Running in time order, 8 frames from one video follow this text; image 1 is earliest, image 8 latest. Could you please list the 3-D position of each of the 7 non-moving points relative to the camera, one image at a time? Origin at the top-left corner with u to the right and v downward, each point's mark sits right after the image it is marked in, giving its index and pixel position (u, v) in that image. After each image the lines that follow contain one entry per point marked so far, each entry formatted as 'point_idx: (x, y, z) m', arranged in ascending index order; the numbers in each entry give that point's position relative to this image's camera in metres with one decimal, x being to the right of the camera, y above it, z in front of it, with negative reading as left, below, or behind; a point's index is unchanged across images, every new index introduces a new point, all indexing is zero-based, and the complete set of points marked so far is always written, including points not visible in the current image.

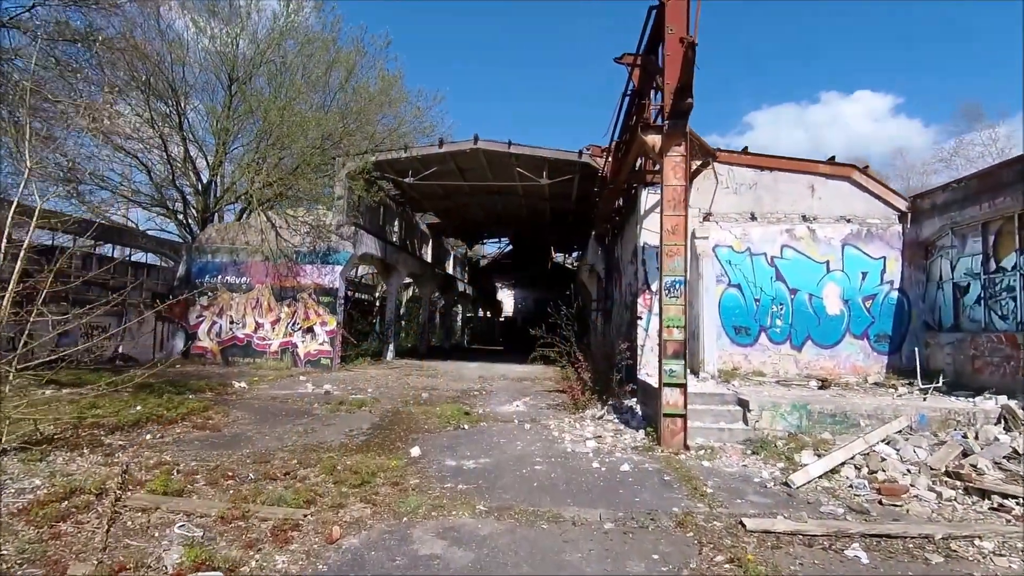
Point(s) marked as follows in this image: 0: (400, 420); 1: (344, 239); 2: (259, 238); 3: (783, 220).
0: (-1.9, -2.3, +9.2) m
1: (-5.4, +1.6, +16.8) m
2: (-8.2, +1.6, +16.9) m
3: (+5.1, +1.3, +9.8) m
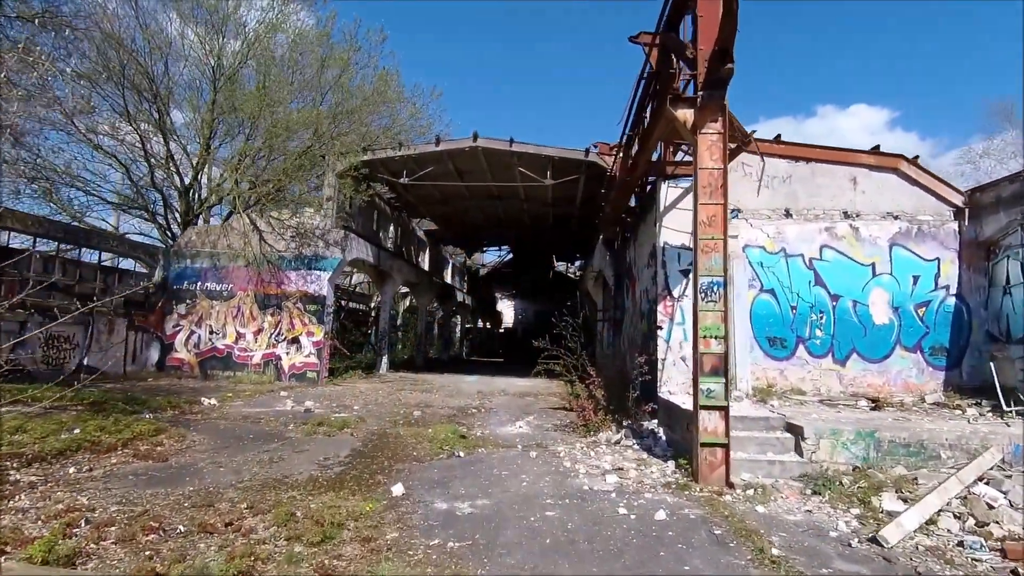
0: (-1.9, -2.4, +7.9) m
1: (-5.4, +1.3, +15.7) m
2: (-8.1, +1.4, +15.7) m
3: (+5.2, +1.2, +8.6) m
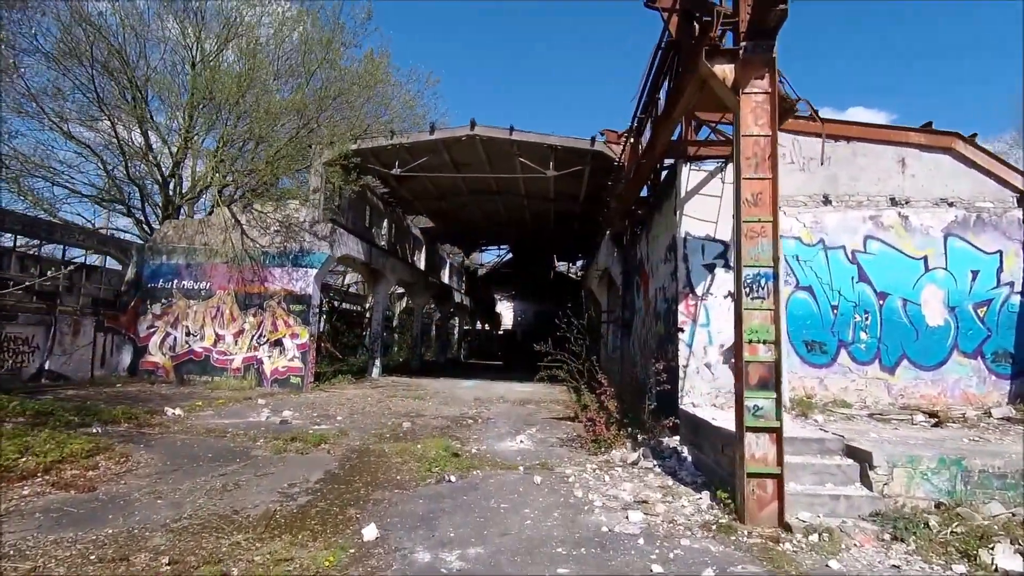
0: (-1.9, -2.3, +6.8) m
1: (-5.4, +1.4, +14.6) m
2: (-8.1, +1.4, +14.6) m
3: (+5.2, +1.2, +7.6) m
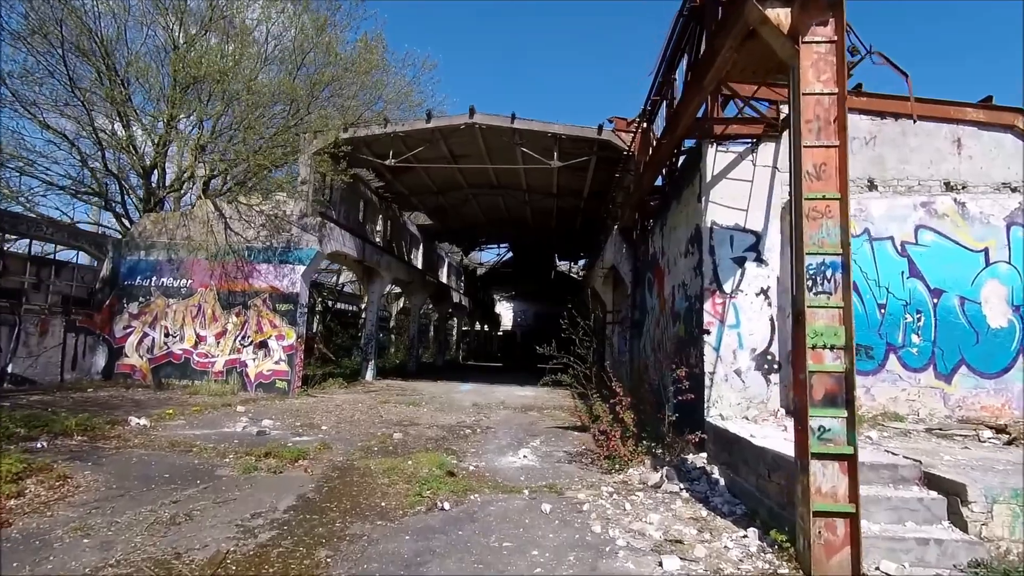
0: (-1.9, -2.3, +5.9) m
1: (-5.4, +1.4, +13.7) m
2: (-8.1, +1.5, +13.7) m
3: (+5.2, +1.2, +6.7) m
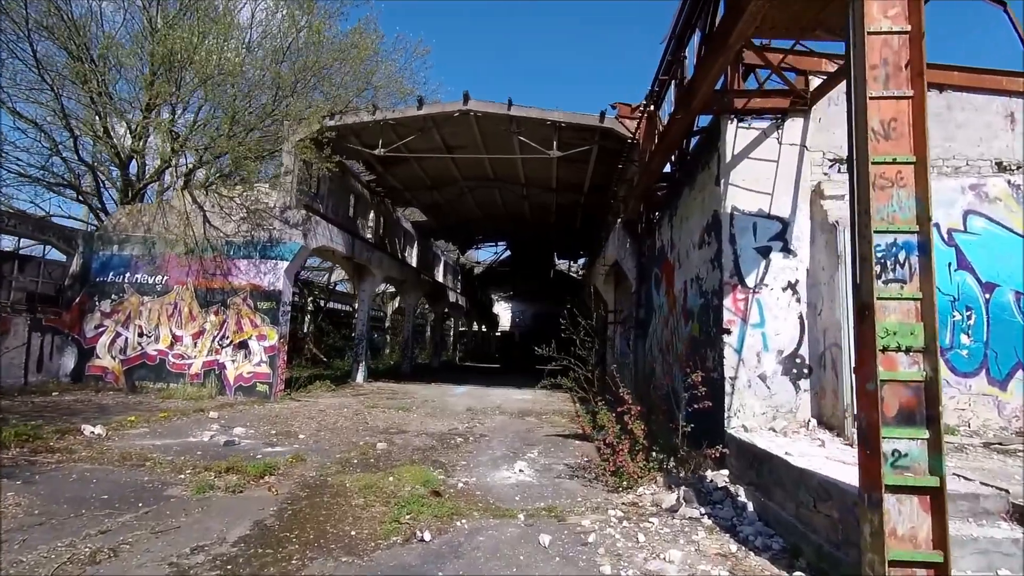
0: (-1.9, -2.2, +5.1) m
1: (-5.4, +1.5, +12.9) m
2: (-8.2, +1.6, +12.9) m
3: (+5.1, +1.3, +5.9) m
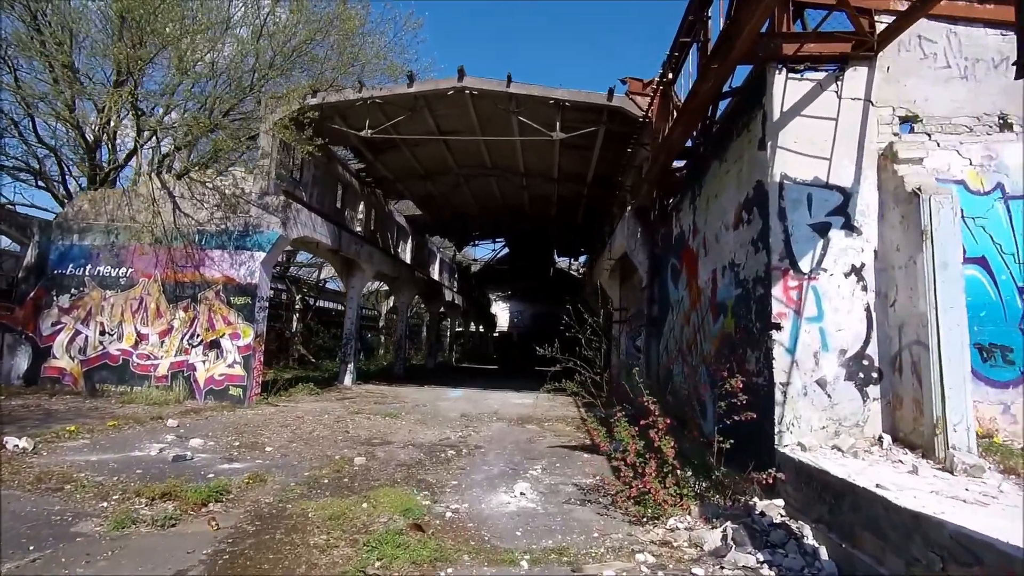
0: (-1.9, -2.0, +4.0) m
1: (-5.5, +1.6, +11.8) m
2: (-8.2, +1.7, +11.8) m
3: (+5.2, +1.4, +4.8) m
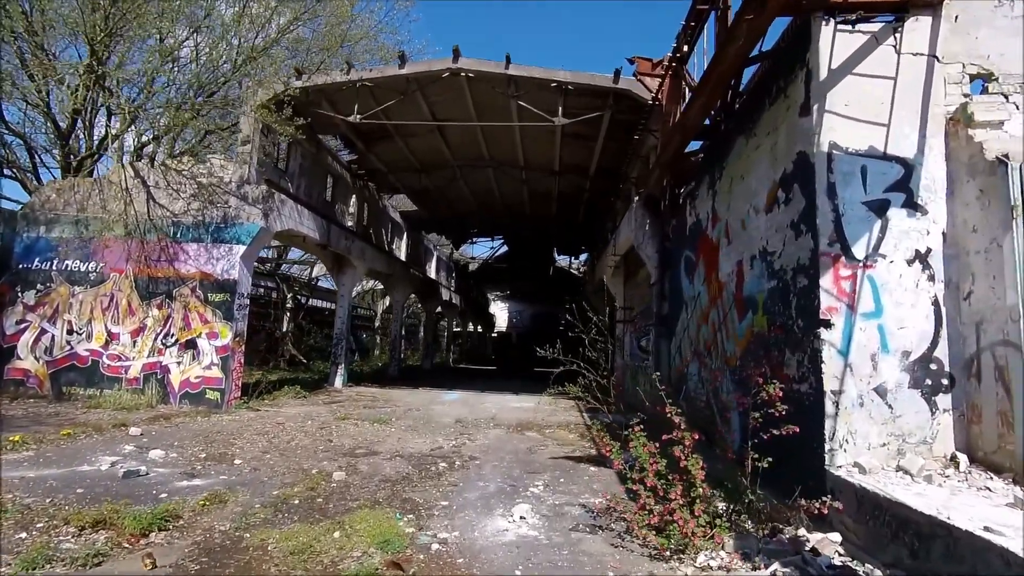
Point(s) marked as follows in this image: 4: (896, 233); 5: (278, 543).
0: (-1.9, -2.0, +3.2) m
1: (-5.5, +1.7, +11.0) m
2: (-8.2, +1.8, +11.0) m
3: (+5.1, +1.5, +4.0) m
4: (+3.0, +0.4, +4.1) m
5: (-1.9, -2.0, +4.2) m
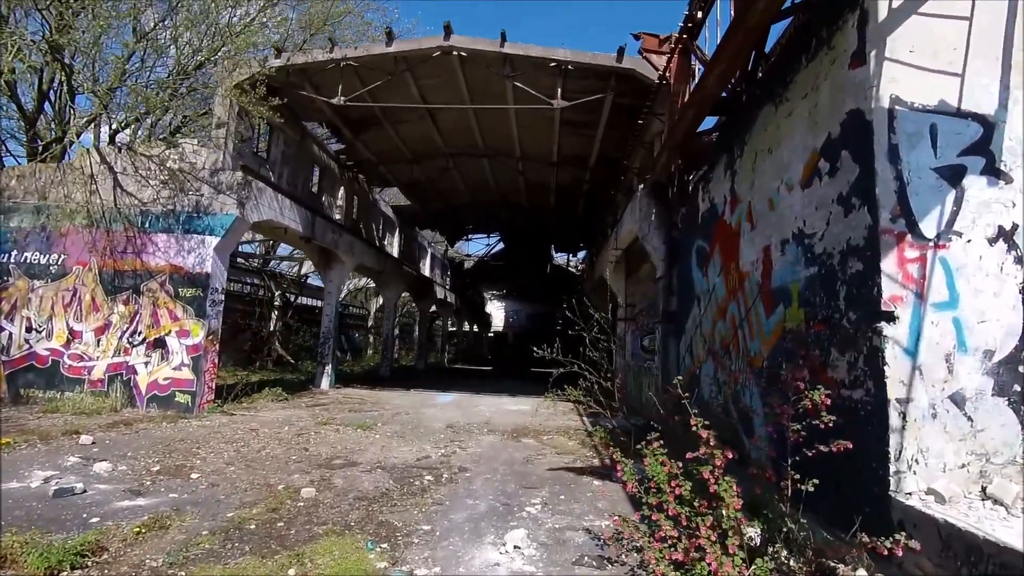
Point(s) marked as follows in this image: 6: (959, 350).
0: (-2.0, -1.9, +2.4) m
1: (-5.6, +1.8, +10.2) m
2: (-8.3, +1.9, +10.2) m
3: (+5.1, +1.6, +3.3) m
4: (+2.9, +0.5, +3.3) m
5: (-2.0, -1.9, +3.5) m
6: (+2.8, -0.4, +3.2) m
